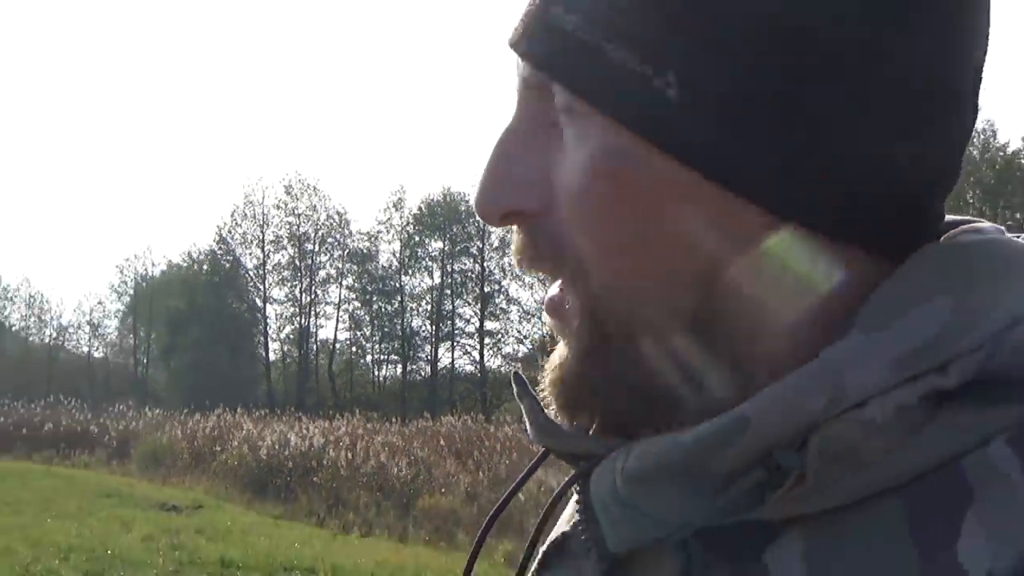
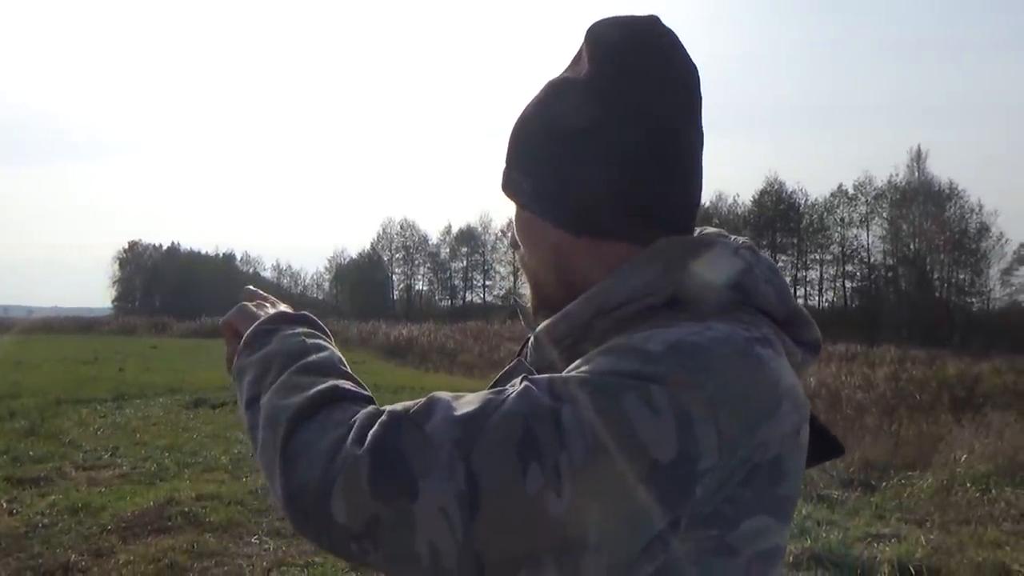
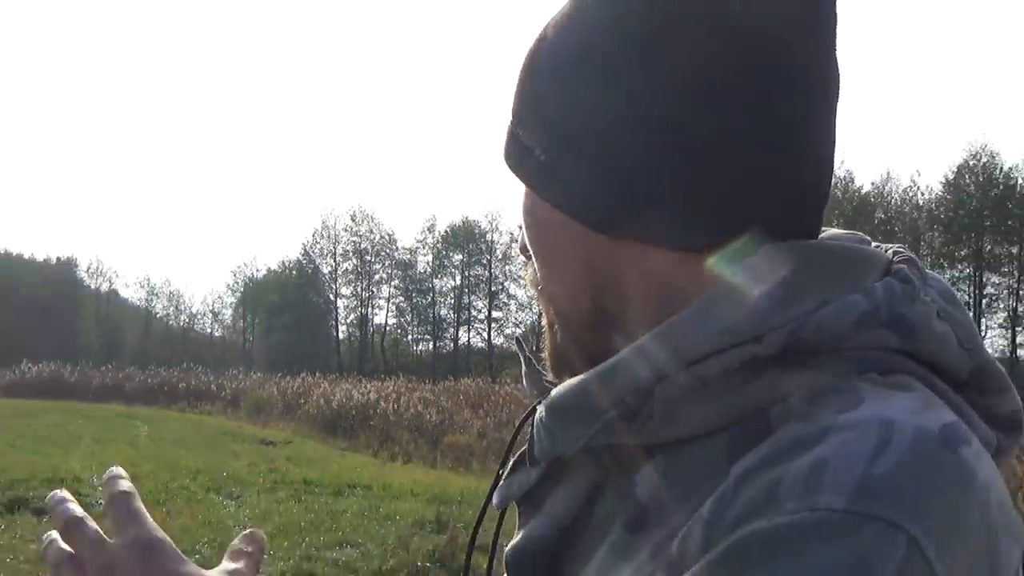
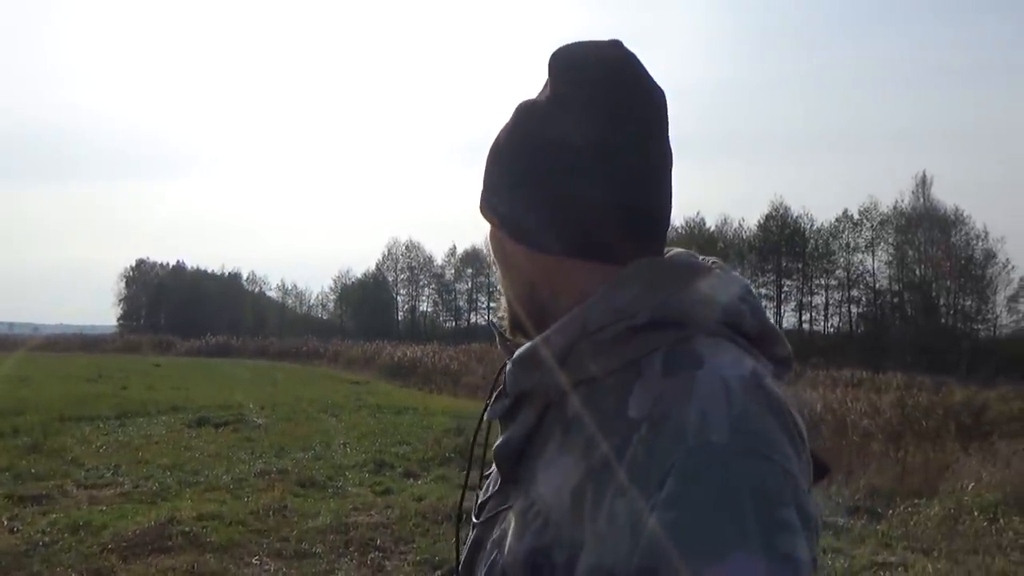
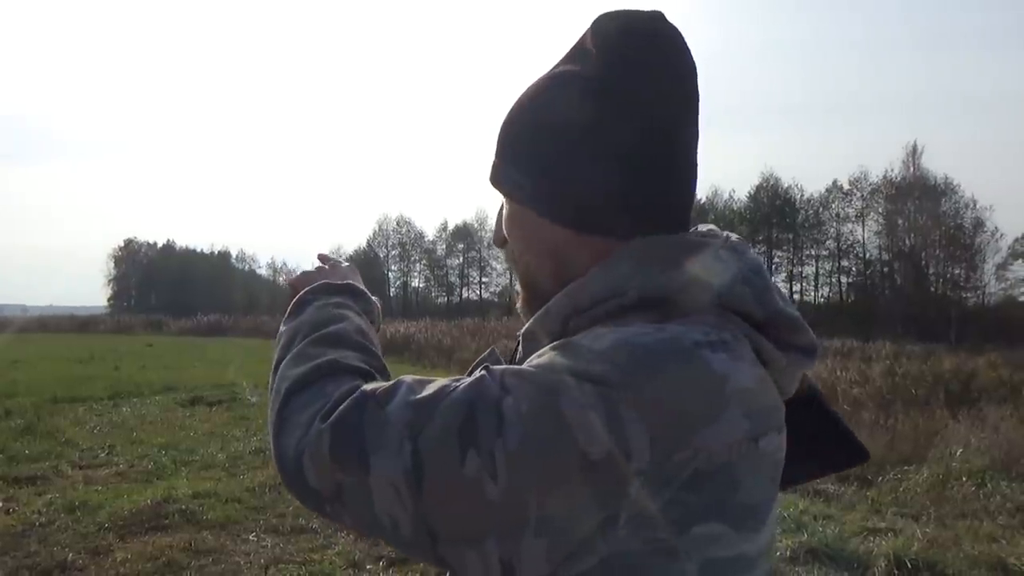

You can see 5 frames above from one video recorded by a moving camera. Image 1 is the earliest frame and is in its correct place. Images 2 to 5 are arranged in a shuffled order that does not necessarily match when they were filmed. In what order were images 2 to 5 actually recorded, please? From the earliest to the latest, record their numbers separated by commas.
3, 4, 2, 5
